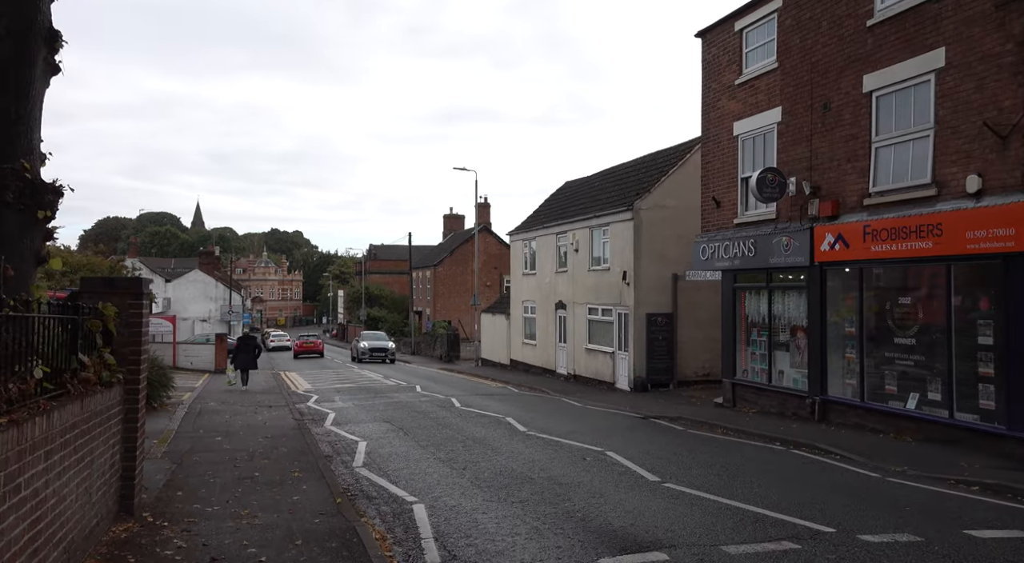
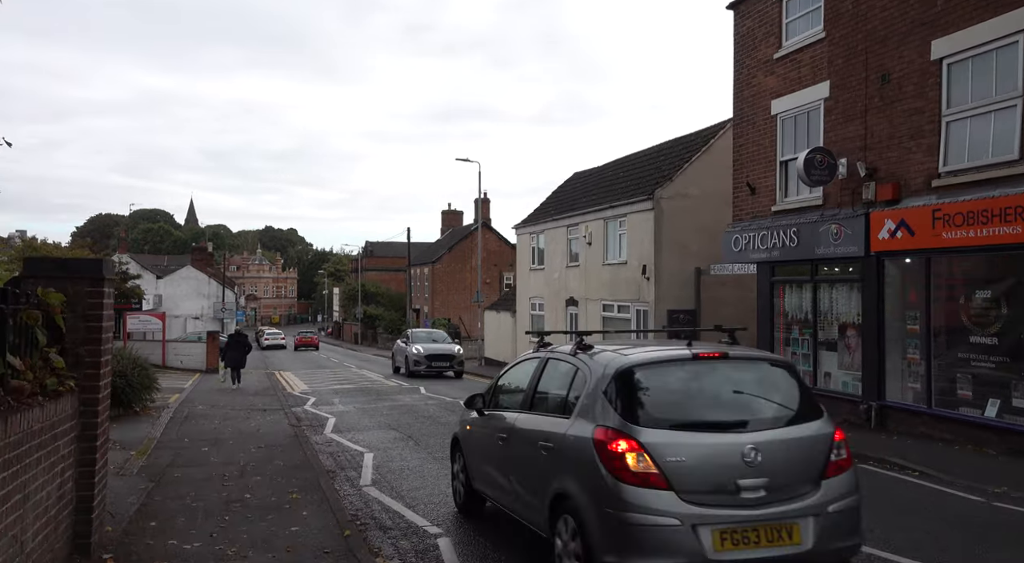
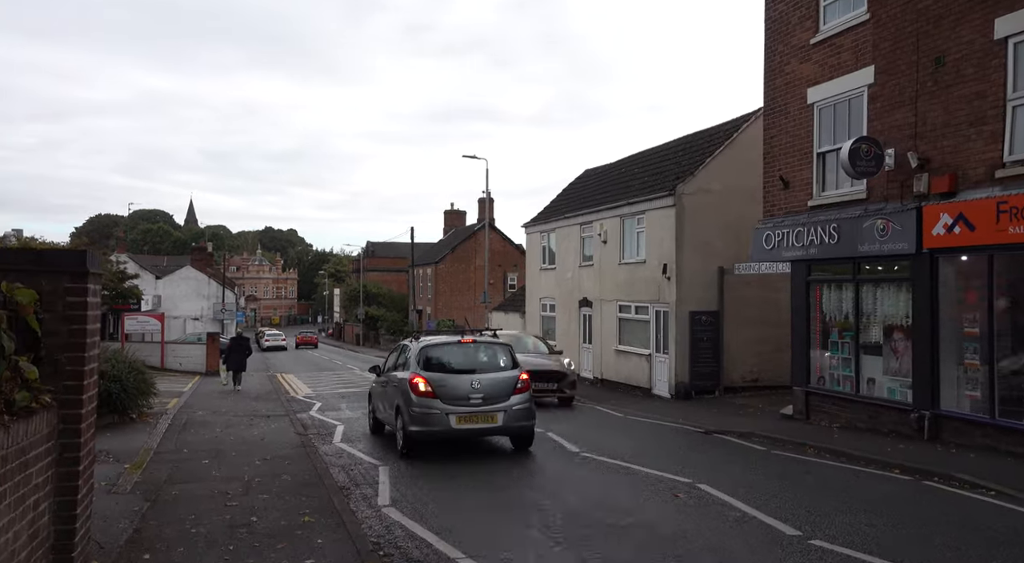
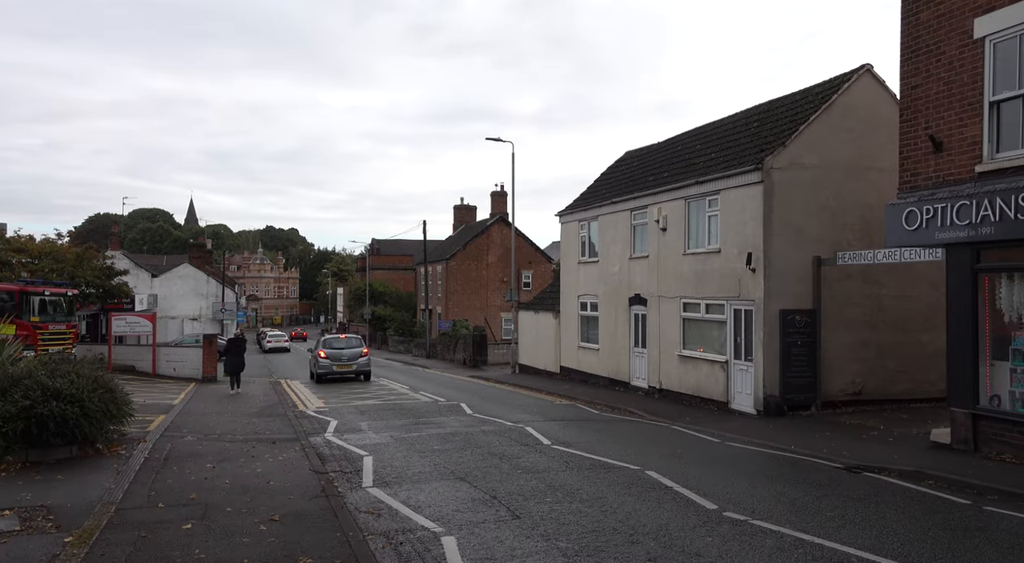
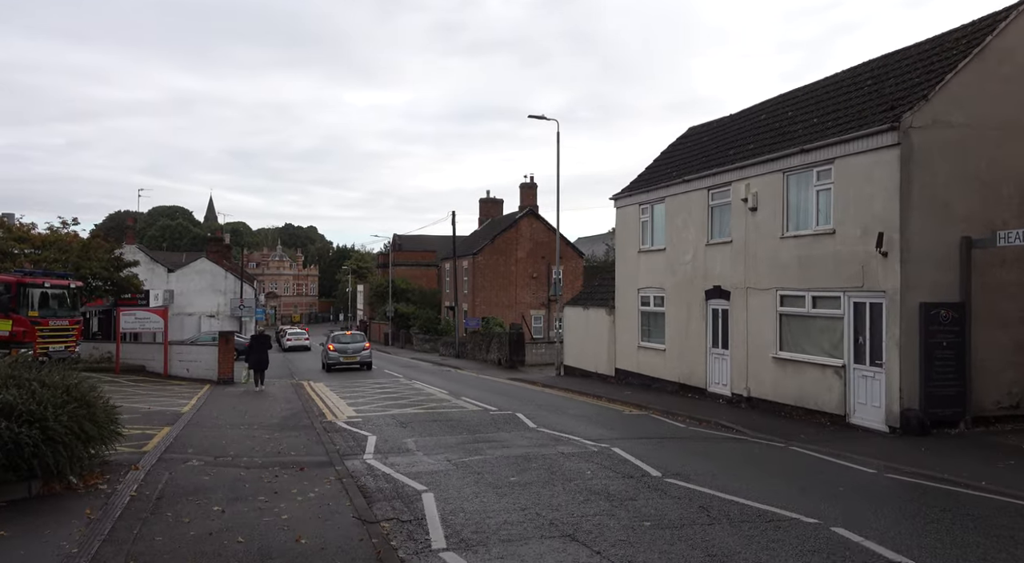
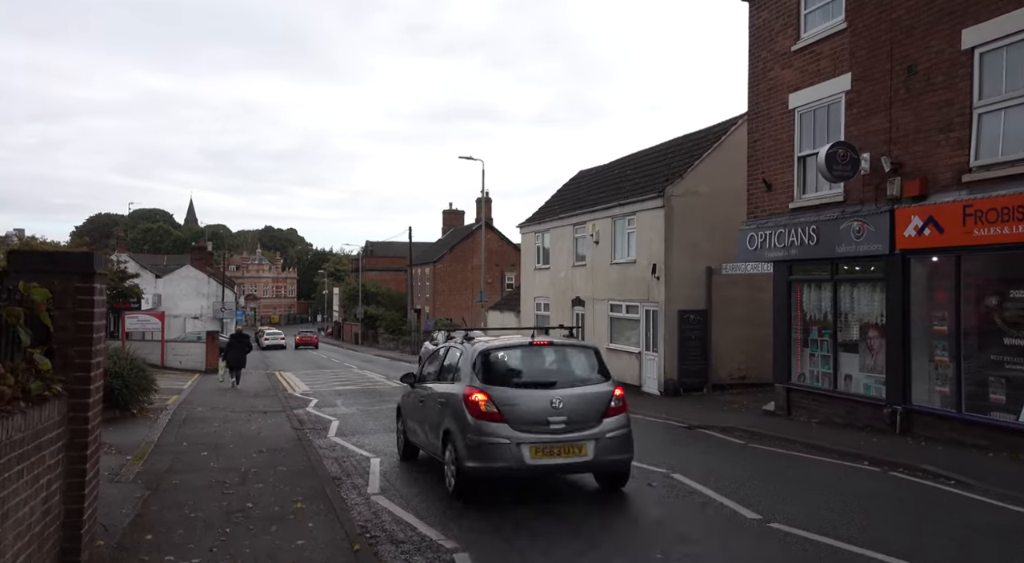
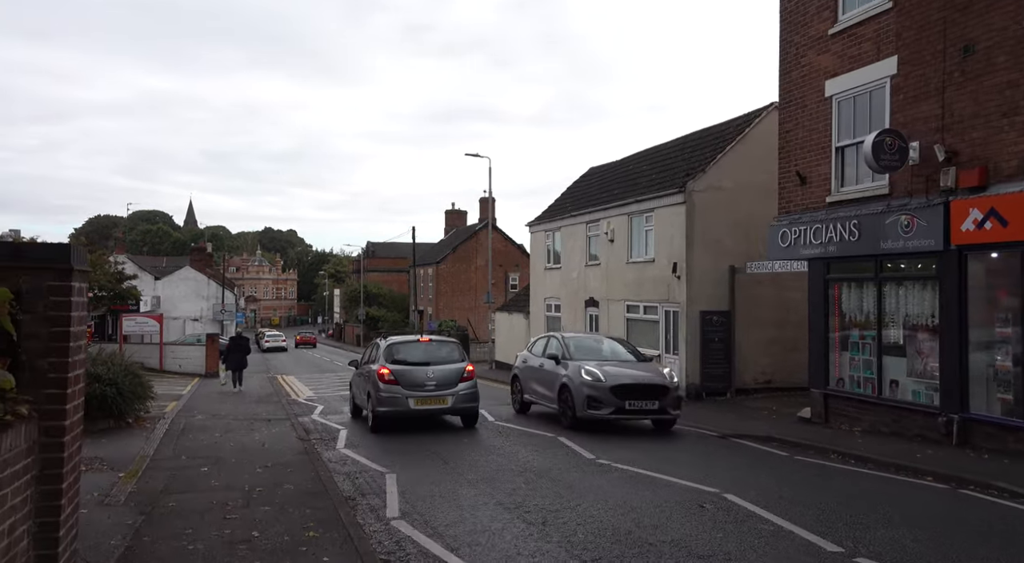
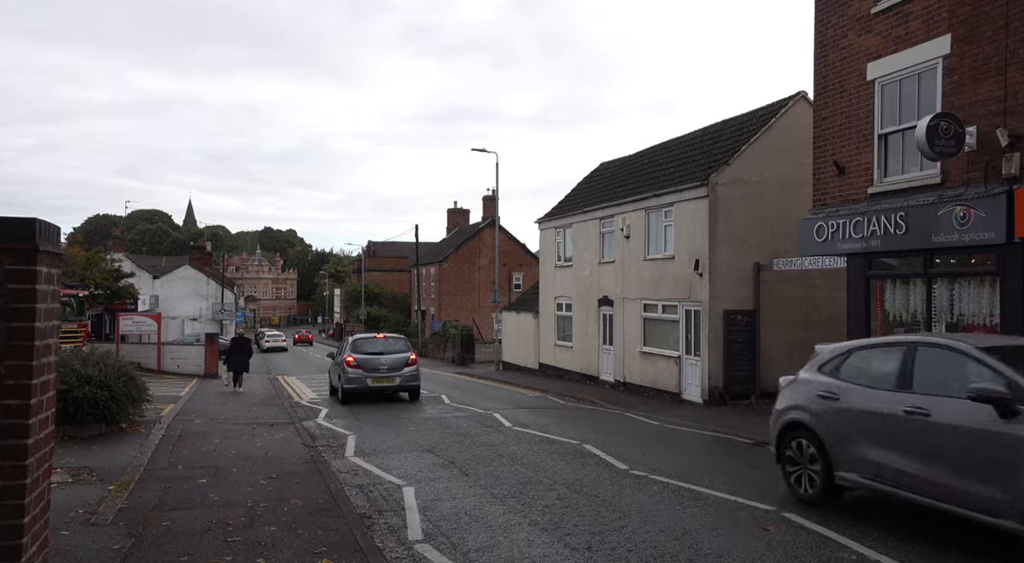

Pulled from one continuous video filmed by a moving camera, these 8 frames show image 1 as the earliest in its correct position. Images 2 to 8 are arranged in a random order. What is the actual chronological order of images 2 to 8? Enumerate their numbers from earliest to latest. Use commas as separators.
2, 6, 3, 7, 8, 4, 5
